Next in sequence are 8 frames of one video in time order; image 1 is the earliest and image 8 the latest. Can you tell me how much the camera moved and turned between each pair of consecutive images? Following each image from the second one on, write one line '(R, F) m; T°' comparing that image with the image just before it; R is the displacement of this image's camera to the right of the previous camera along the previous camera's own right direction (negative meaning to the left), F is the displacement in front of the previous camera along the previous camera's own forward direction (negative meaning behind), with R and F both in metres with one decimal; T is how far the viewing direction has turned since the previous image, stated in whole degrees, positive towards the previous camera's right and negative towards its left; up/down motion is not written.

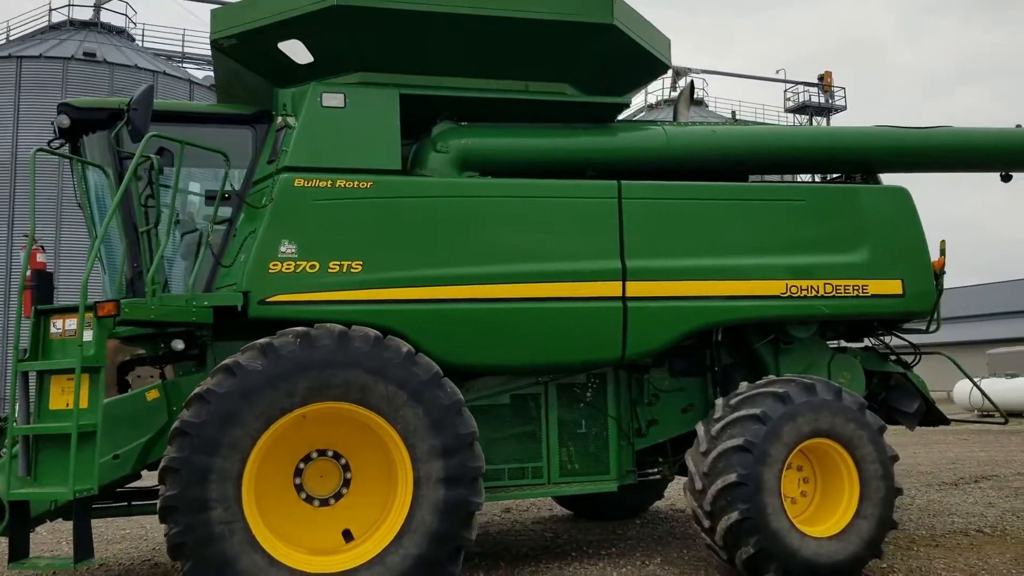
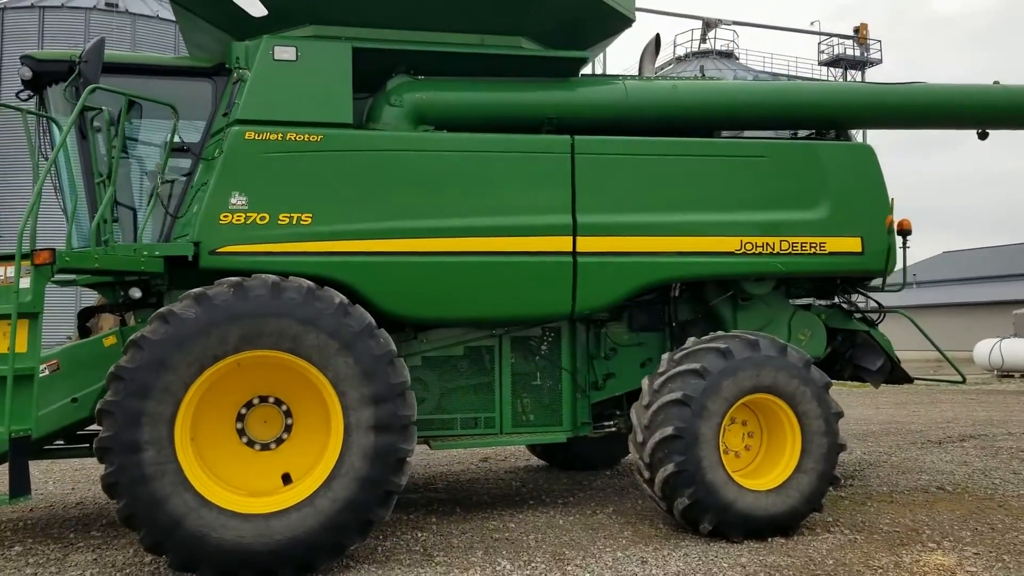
(+0.4, 0.0) m; -2°
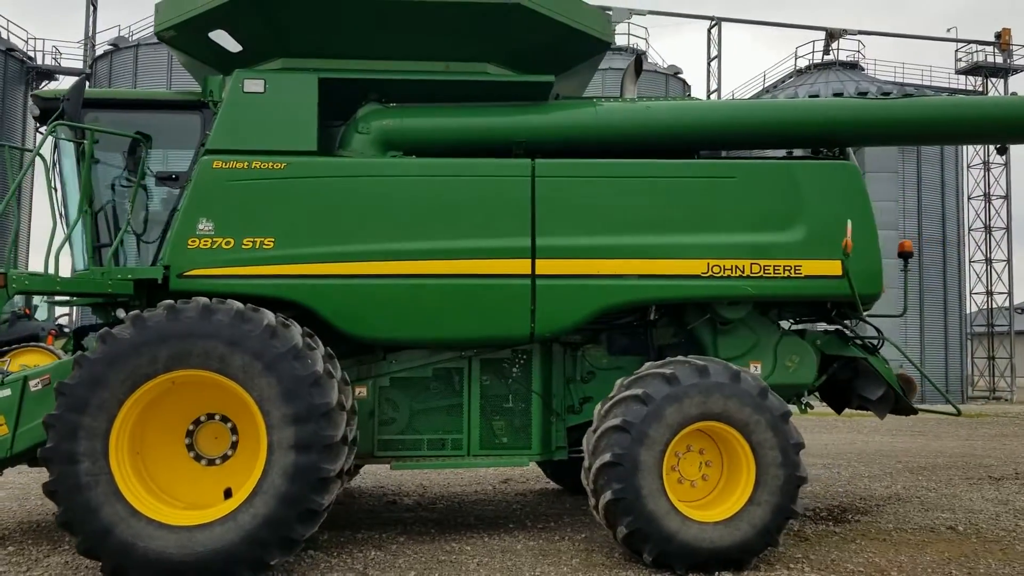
(+0.9, 0.0) m; -8°
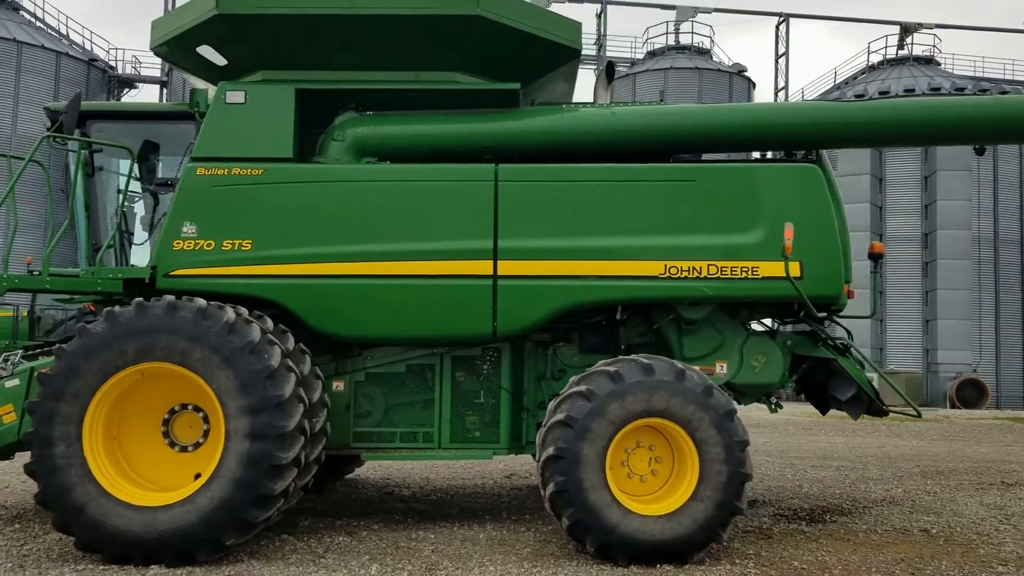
(+0.6, -0.2) m; -4°
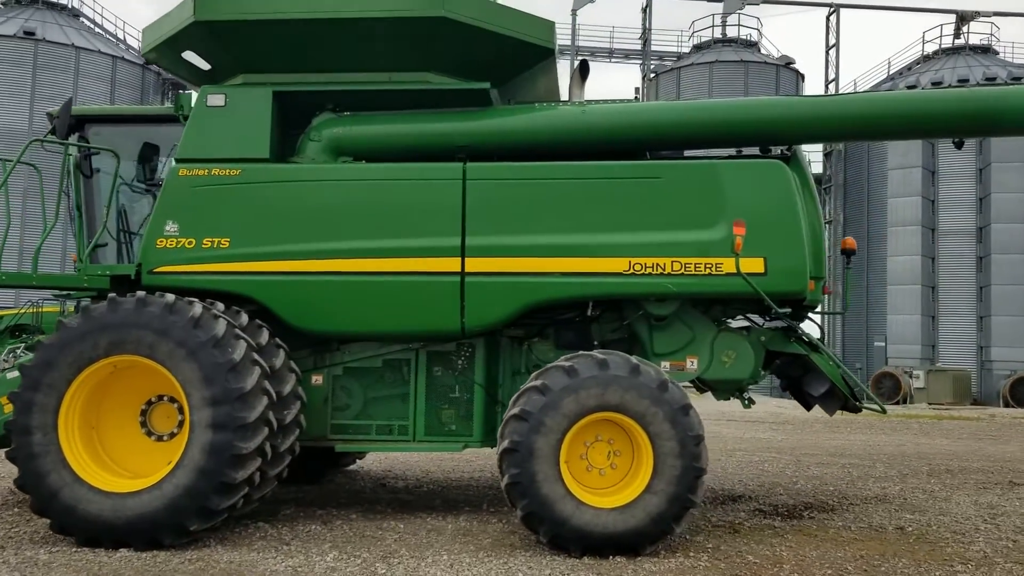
(+0.5, -0.1) m; -3°
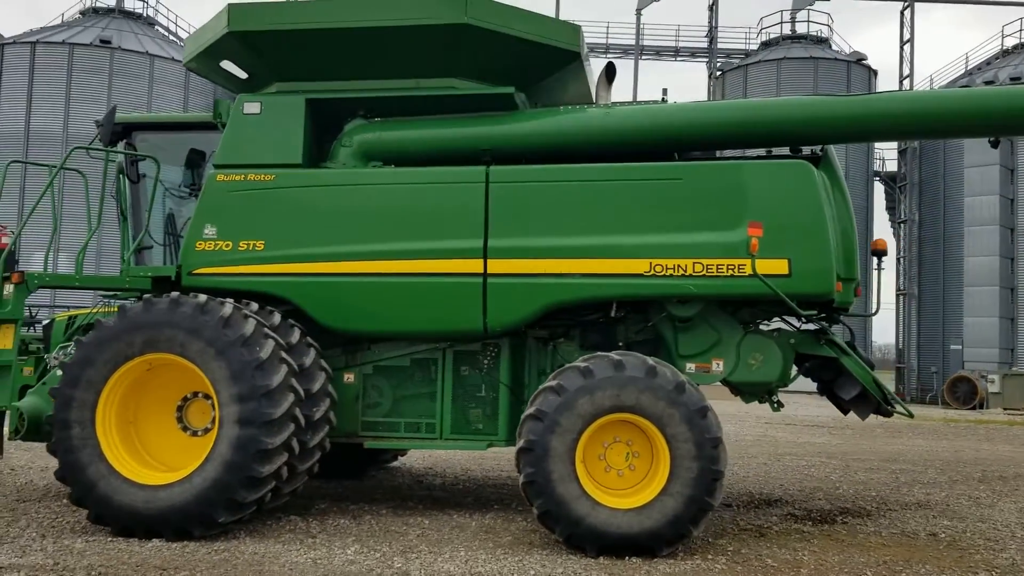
(+0.3, -0.1) m; -4°
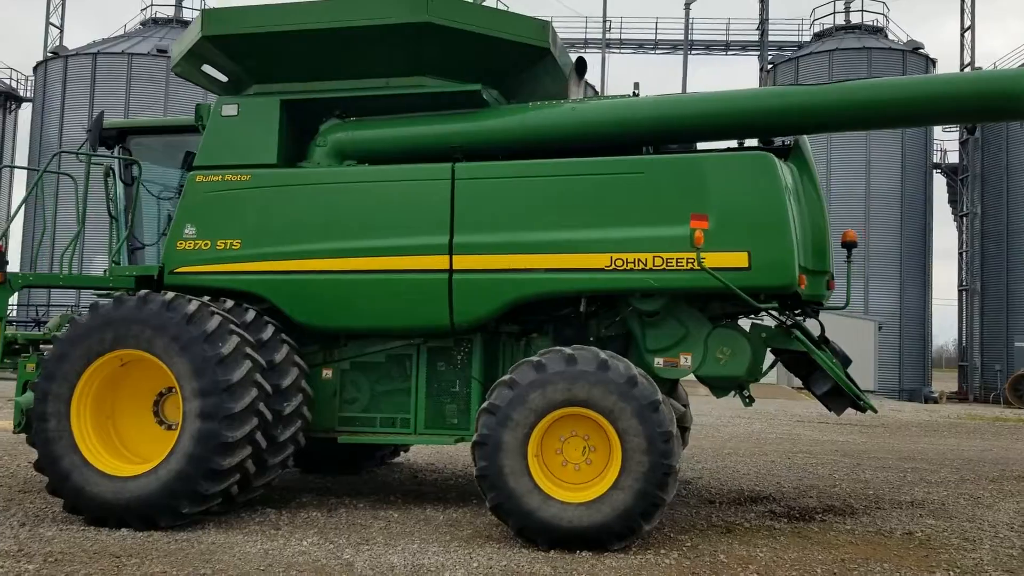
(+0.5, 0.0) m; -4°
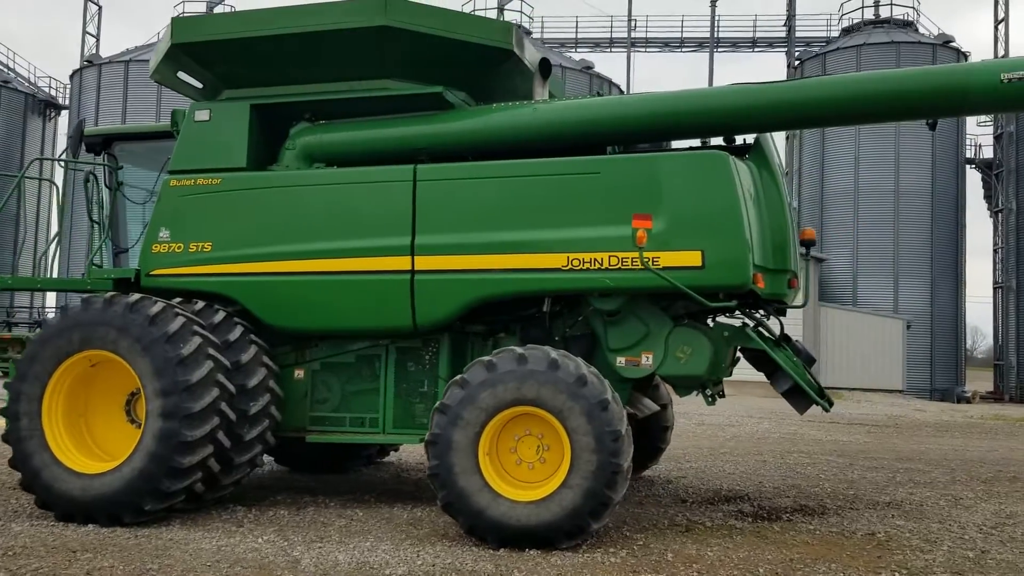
(+0.4, 0.0) m; -2°
